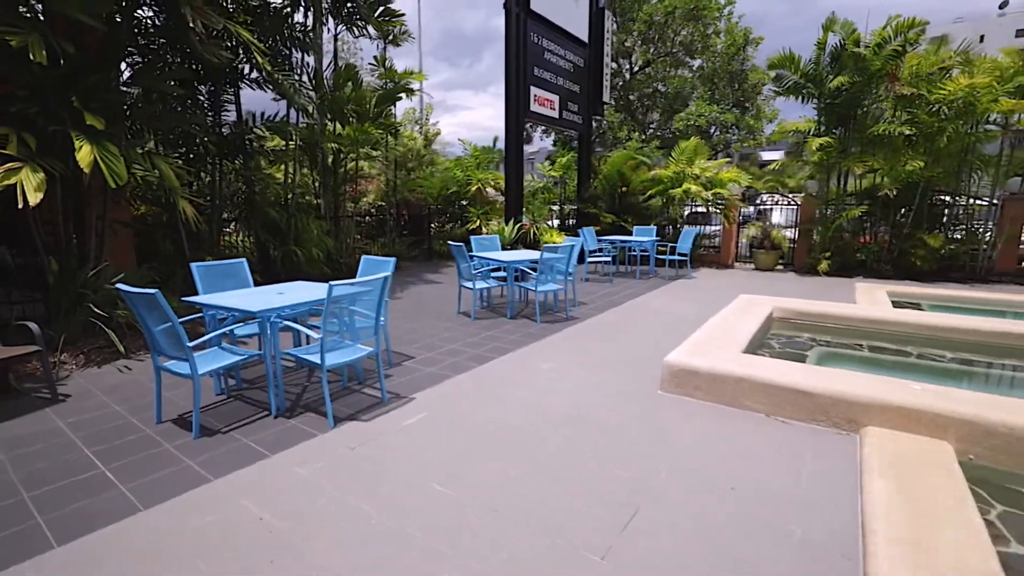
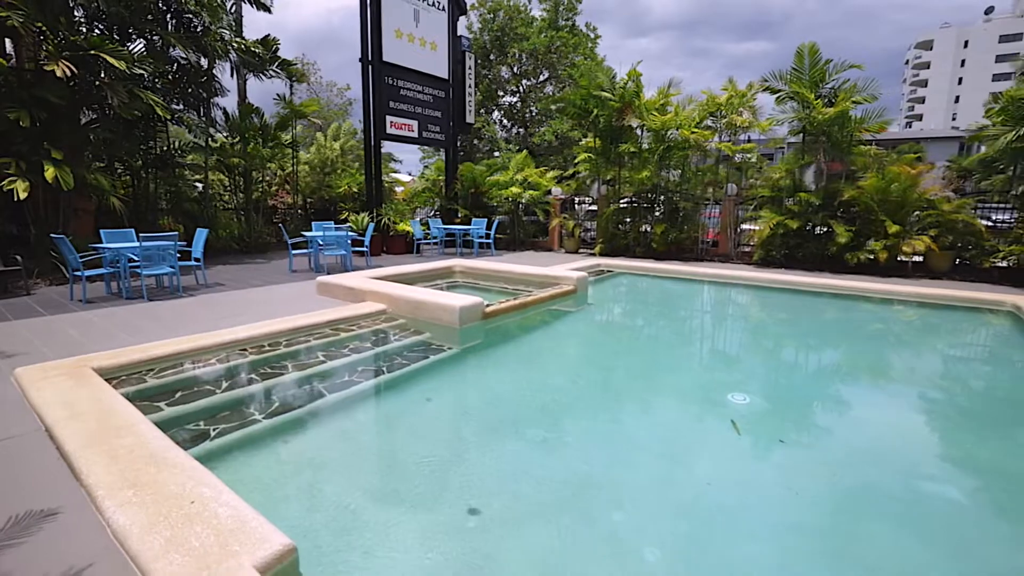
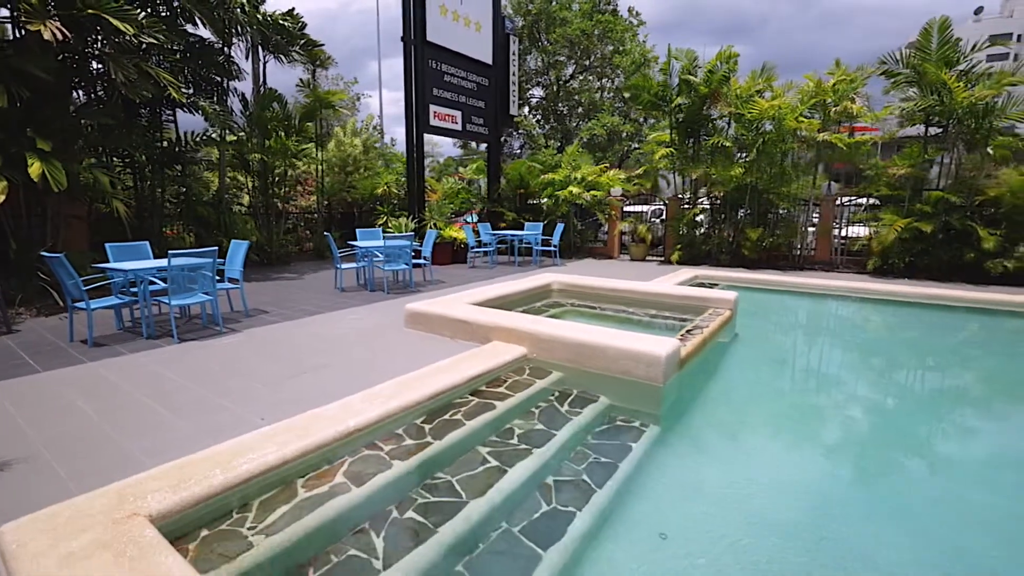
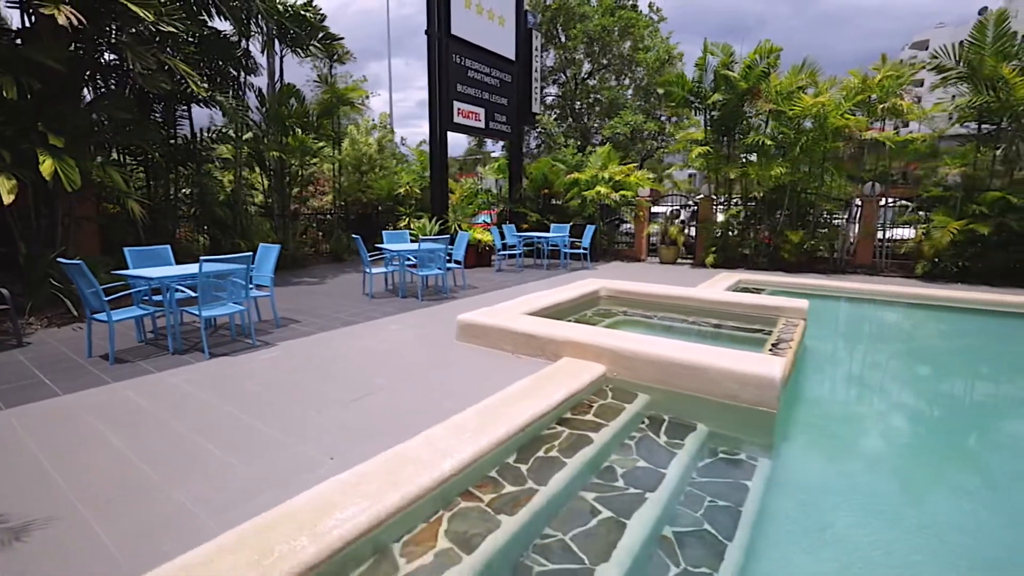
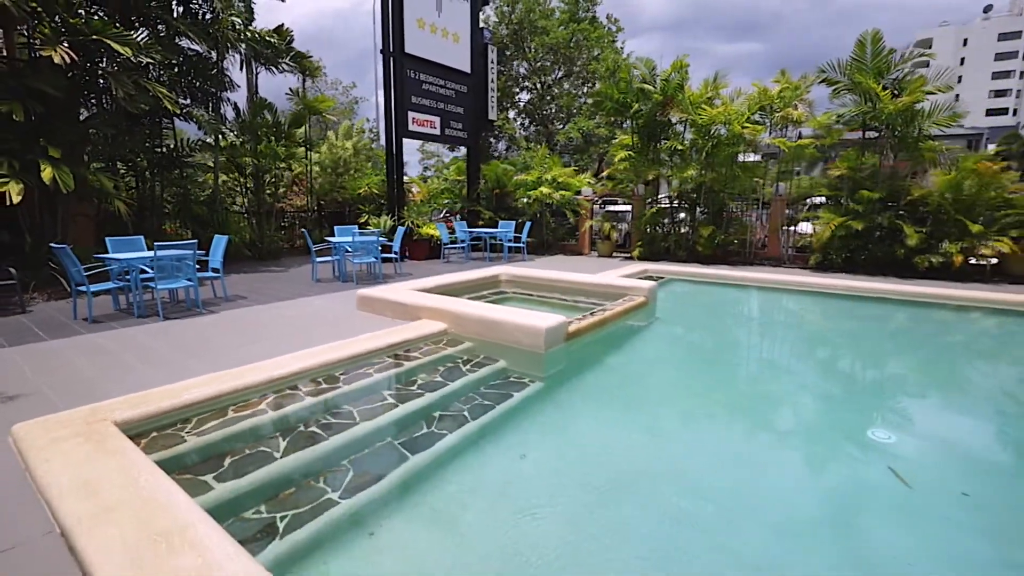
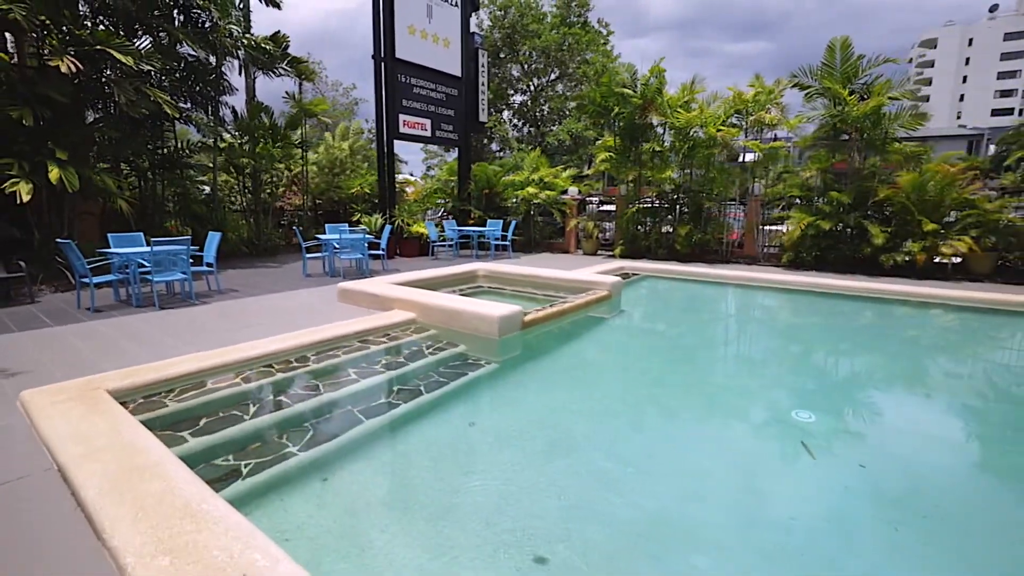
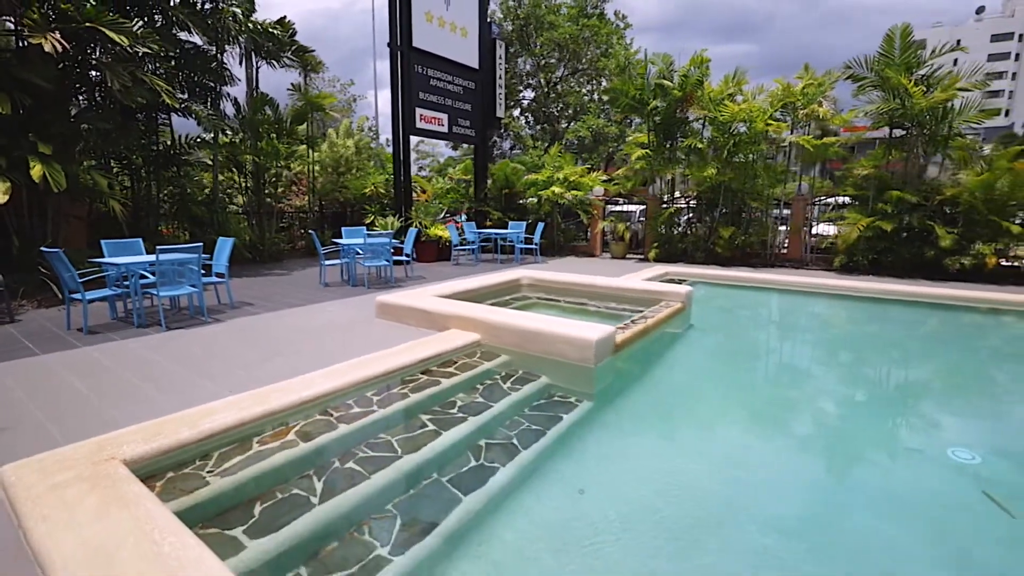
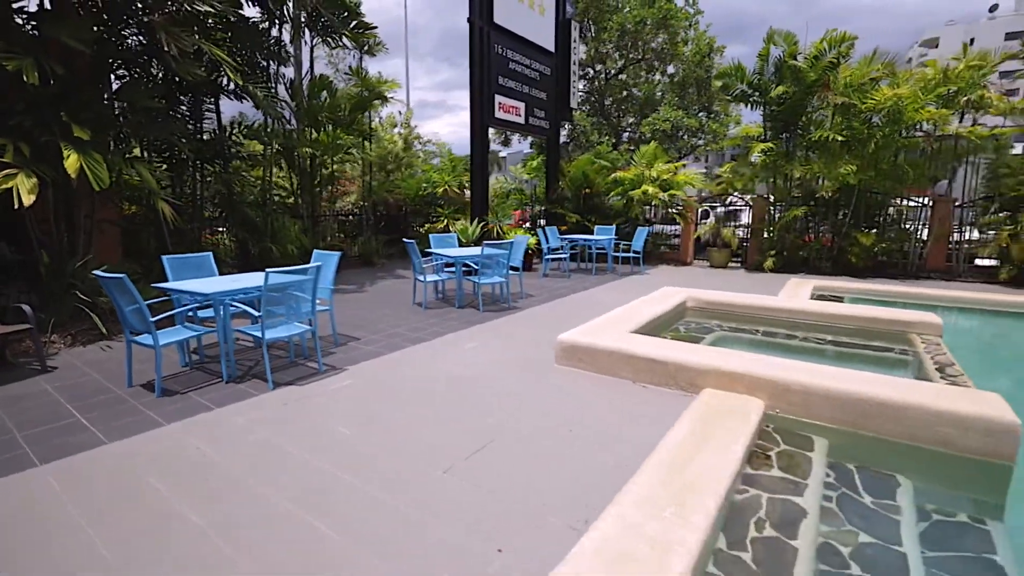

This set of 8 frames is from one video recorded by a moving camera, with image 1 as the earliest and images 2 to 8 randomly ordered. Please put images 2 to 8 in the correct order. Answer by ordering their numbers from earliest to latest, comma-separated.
8, 4, 3, 7, 5, 6, 2
